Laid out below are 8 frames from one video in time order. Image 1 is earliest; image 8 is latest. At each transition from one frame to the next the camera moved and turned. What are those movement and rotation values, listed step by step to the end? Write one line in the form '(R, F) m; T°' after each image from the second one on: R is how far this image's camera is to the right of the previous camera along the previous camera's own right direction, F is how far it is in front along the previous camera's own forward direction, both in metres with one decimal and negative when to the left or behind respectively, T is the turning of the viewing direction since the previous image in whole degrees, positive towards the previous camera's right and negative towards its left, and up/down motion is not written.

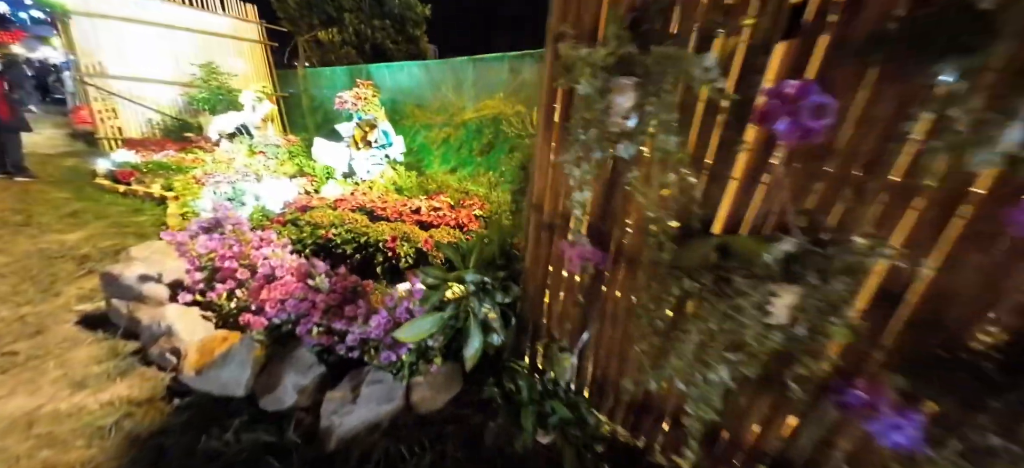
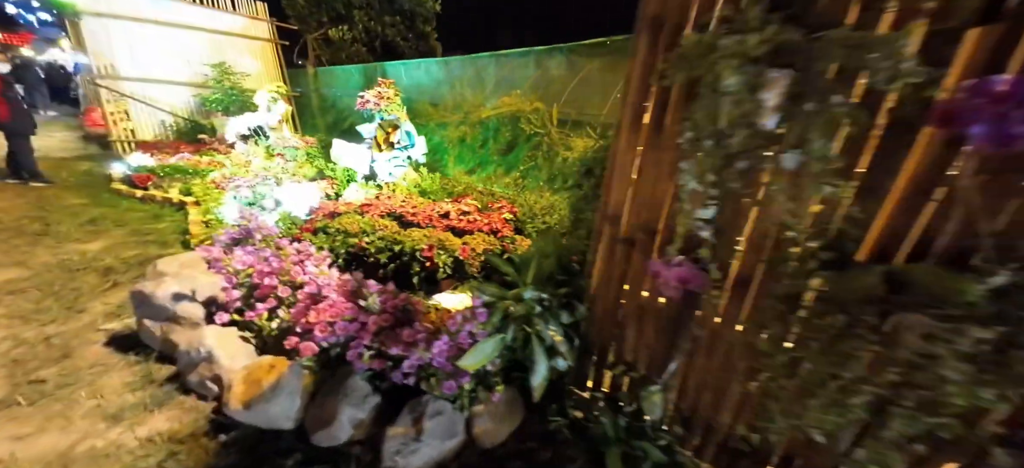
(-0.3, +0.2) m; -1°
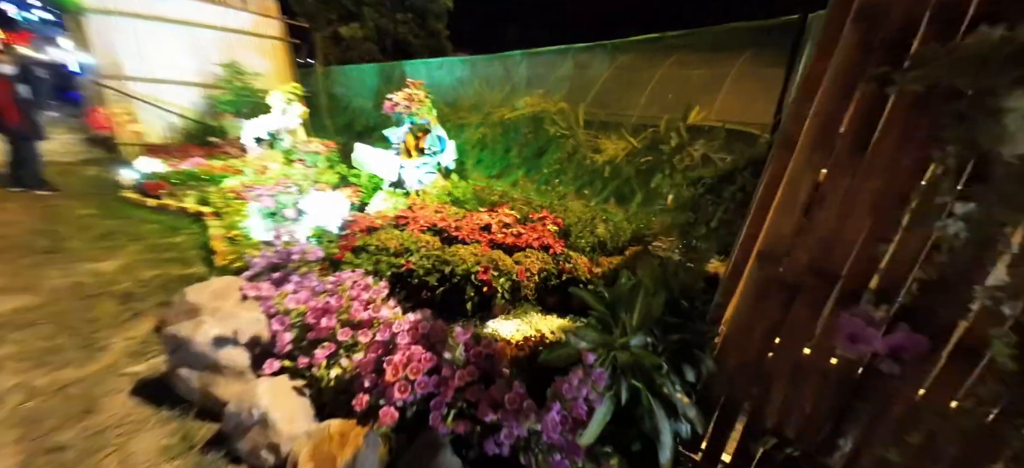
(-0.4, +0.3) m; 0°
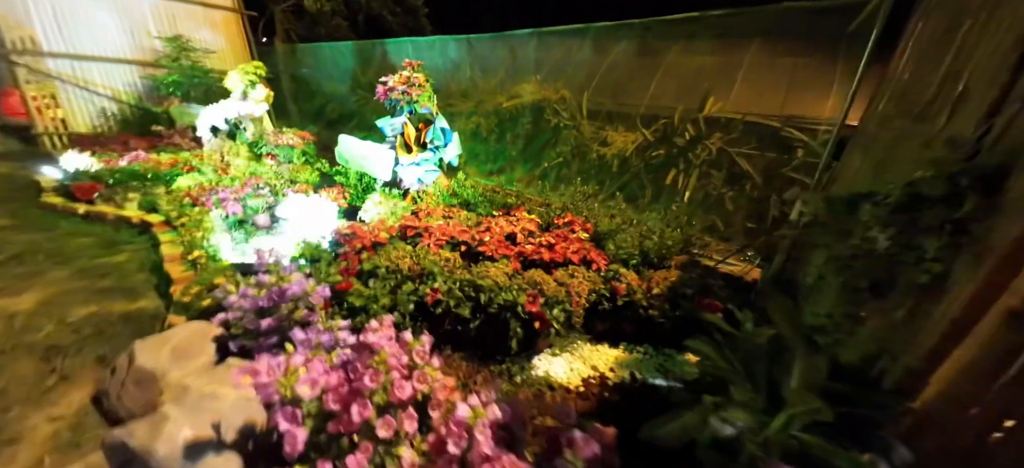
(-0.4, +0.5) m; +5°
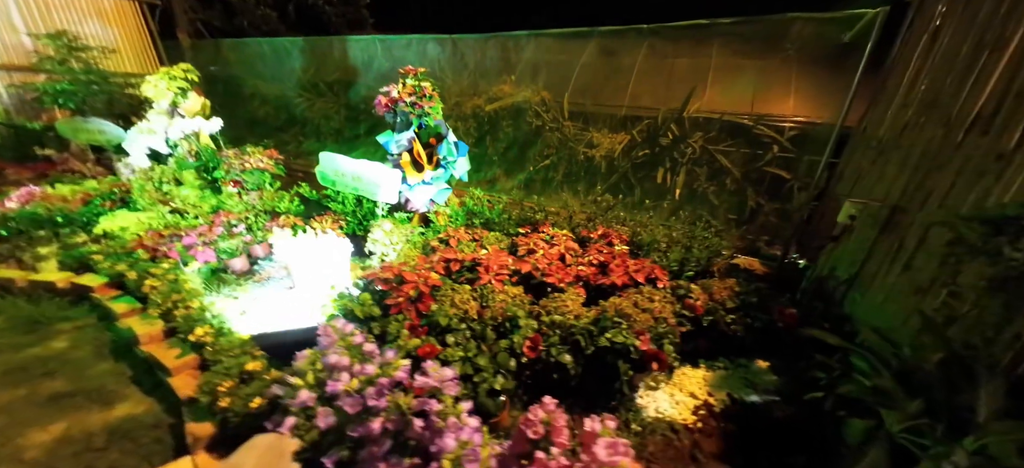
(-0.8, +0.3) m; +10°
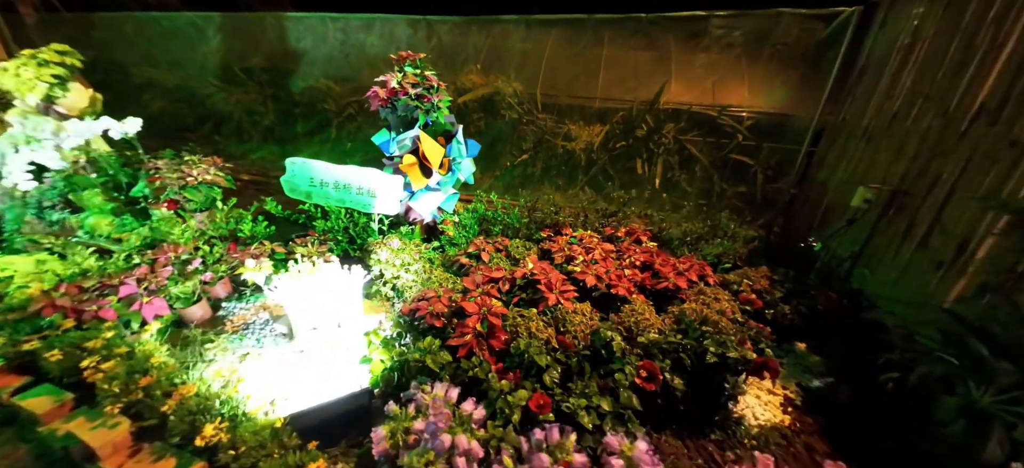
(-0.7, +0.4) m; +11°
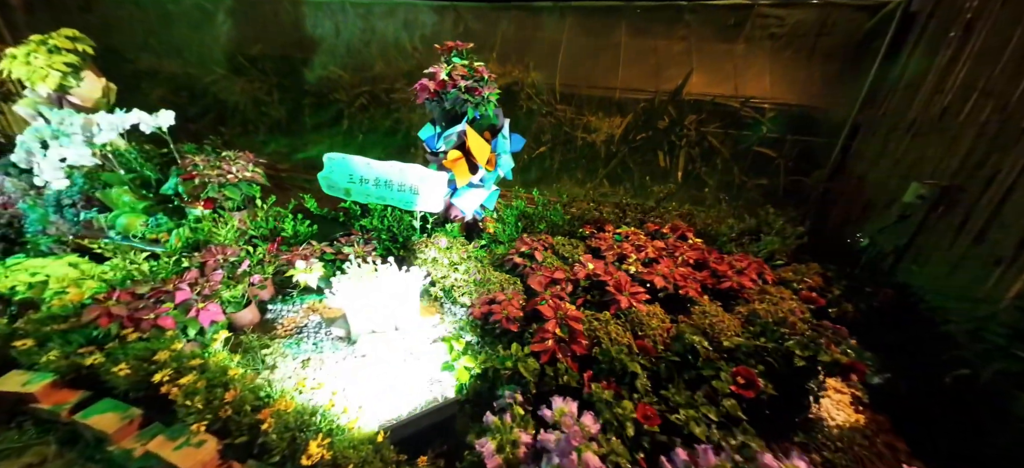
(-0.4, +0.1) m; +1°
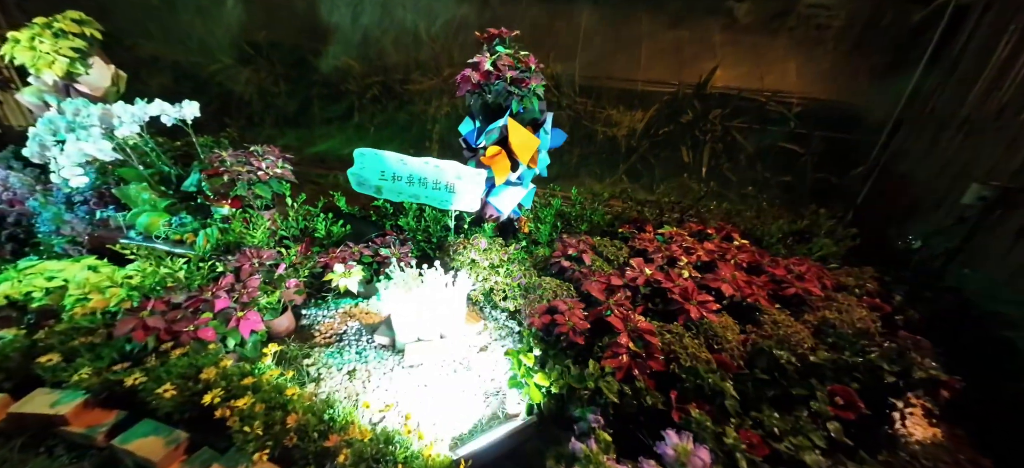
(-0.3, +0.1) m; +1°
